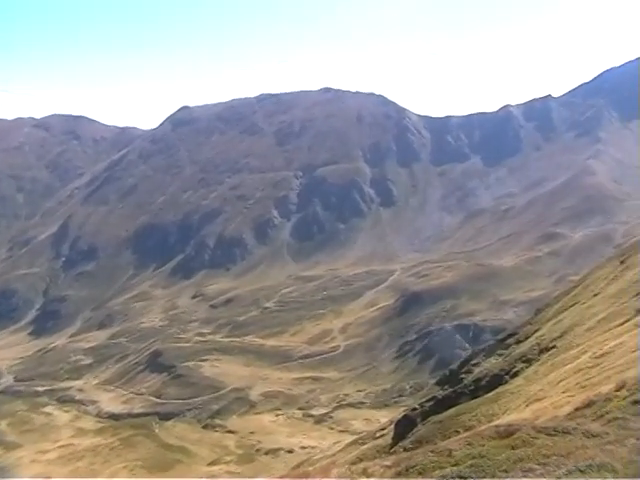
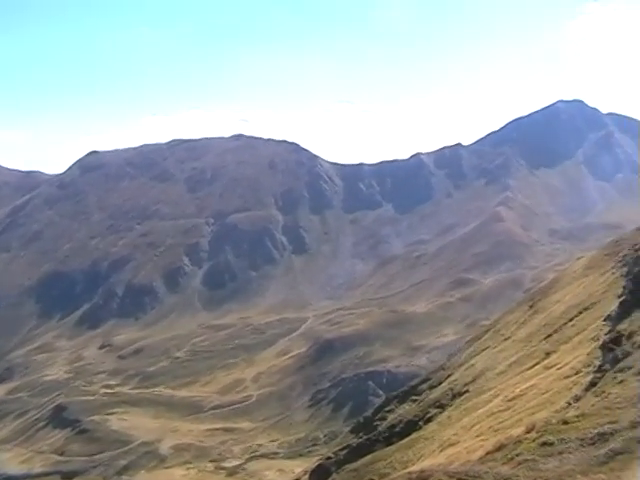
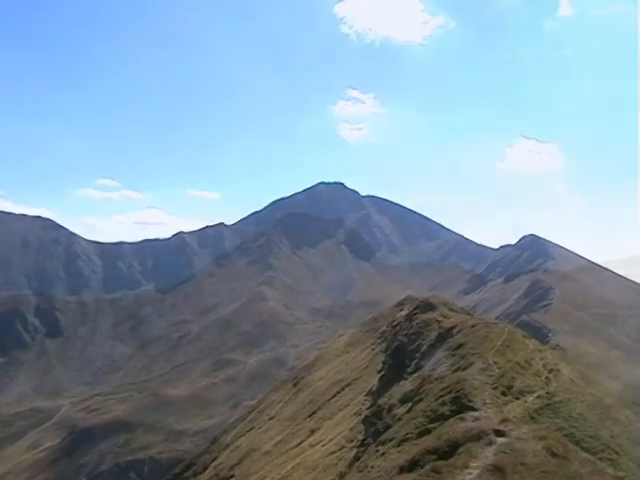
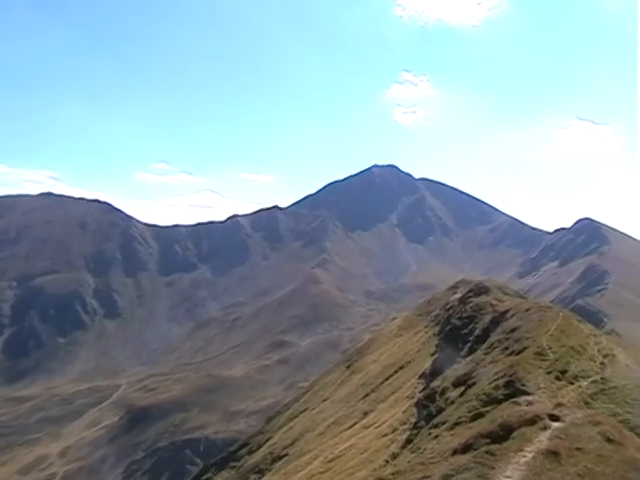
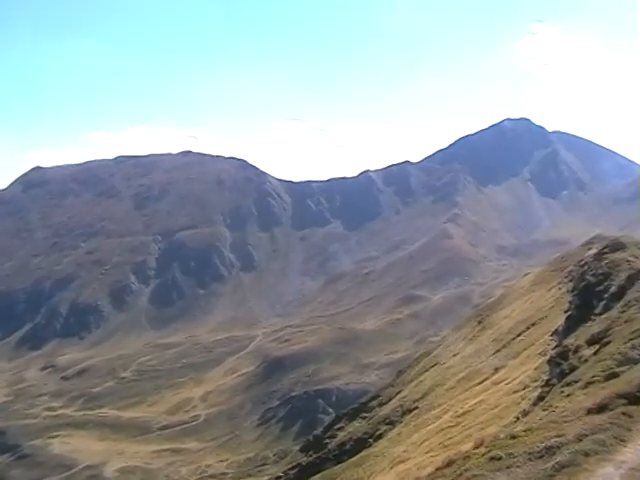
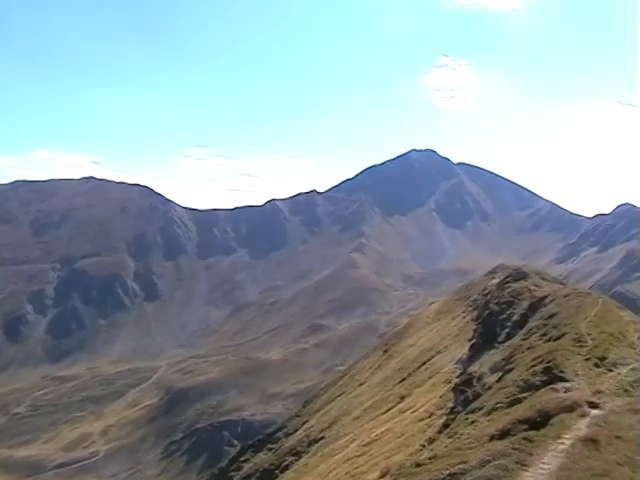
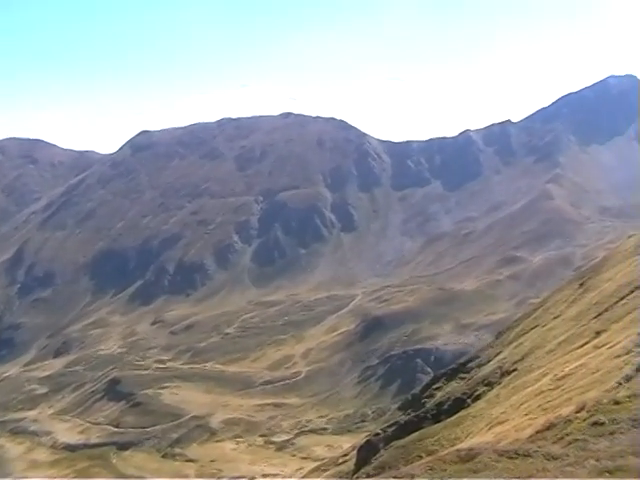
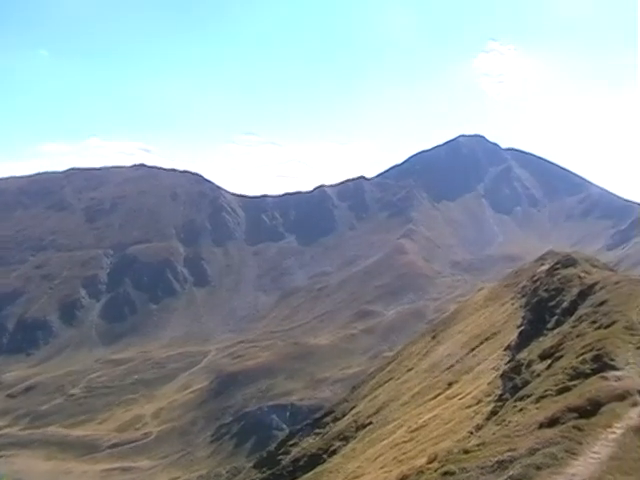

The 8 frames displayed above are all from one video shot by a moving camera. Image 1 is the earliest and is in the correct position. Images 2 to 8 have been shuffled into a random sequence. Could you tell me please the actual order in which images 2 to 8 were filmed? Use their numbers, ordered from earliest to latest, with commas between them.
7, 2, 5, 8, 6, 4, 3
